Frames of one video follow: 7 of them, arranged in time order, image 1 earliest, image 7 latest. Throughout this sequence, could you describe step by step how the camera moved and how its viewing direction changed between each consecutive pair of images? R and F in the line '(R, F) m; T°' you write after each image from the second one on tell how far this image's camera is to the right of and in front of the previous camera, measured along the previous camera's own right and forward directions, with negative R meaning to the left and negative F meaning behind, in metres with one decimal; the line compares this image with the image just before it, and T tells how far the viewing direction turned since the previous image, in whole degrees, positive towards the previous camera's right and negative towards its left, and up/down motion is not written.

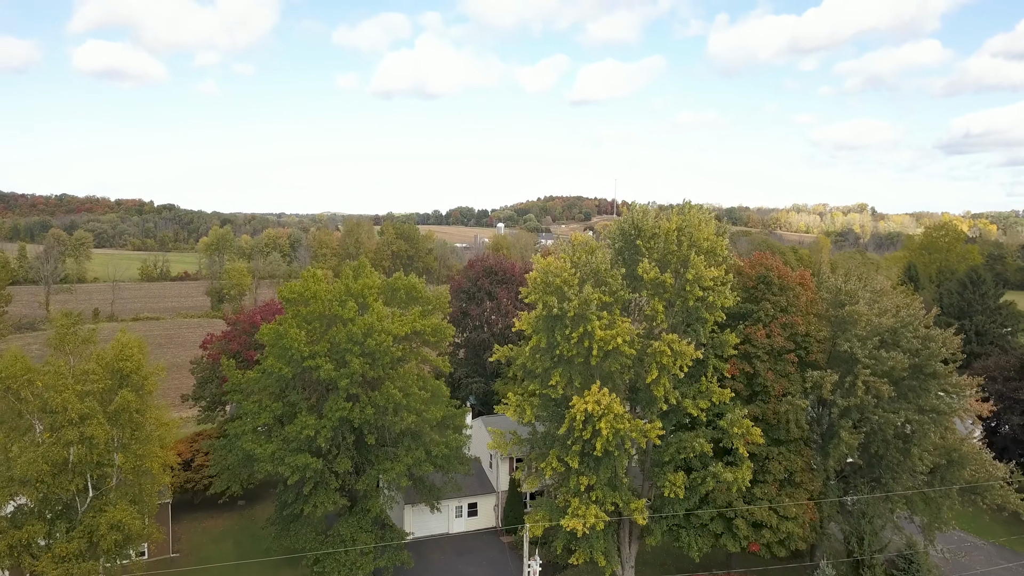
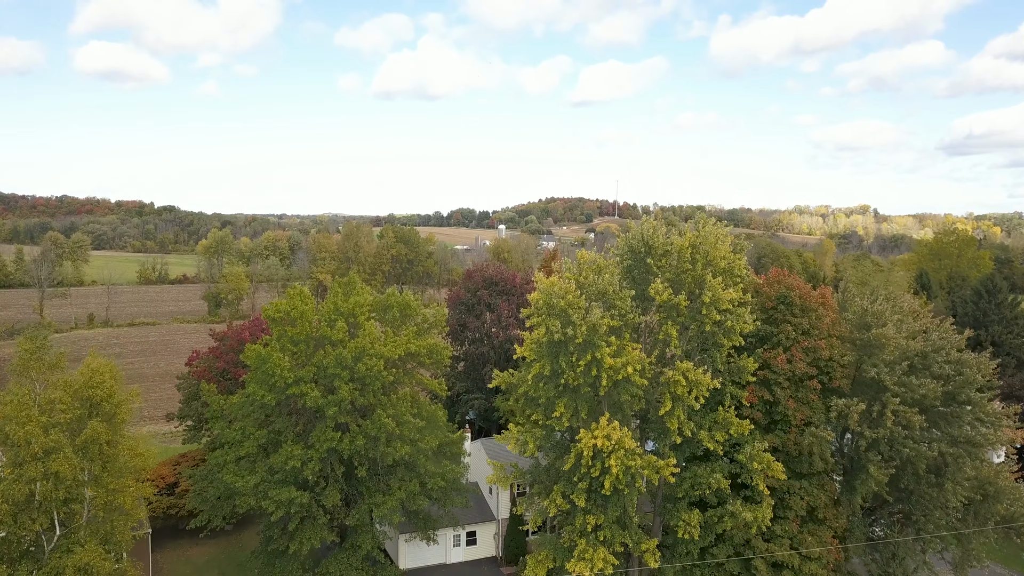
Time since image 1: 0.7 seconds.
(0.0, +1.1) m; 0°
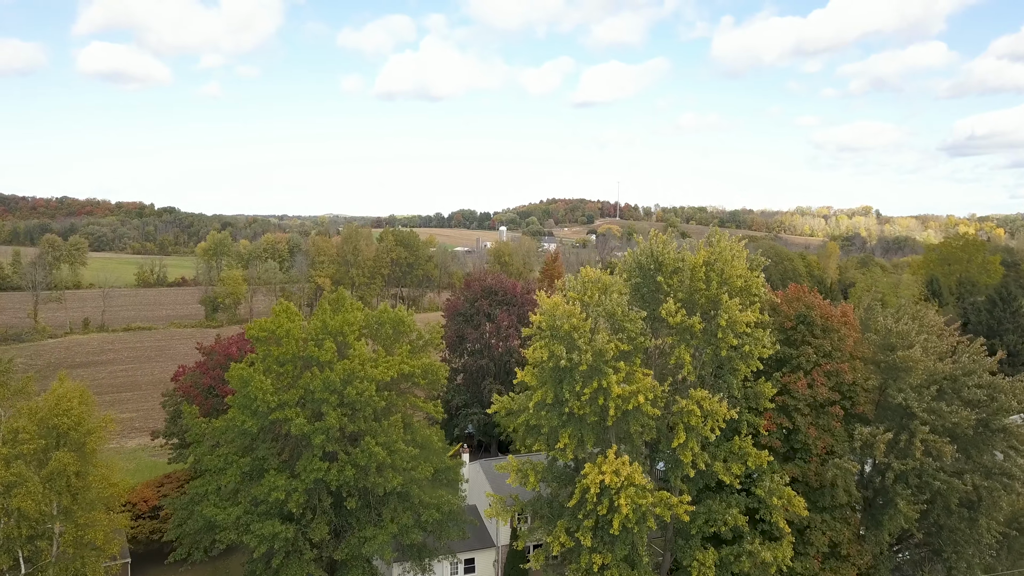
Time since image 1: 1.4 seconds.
(0.0, +1.0) m; 0°
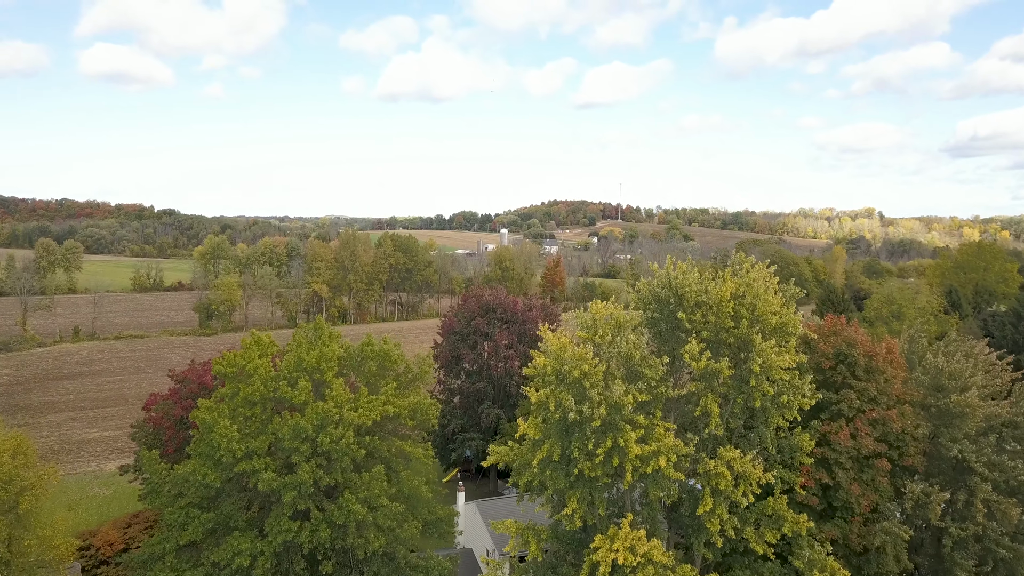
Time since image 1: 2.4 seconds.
(+0.1, +1.8) m; 0°
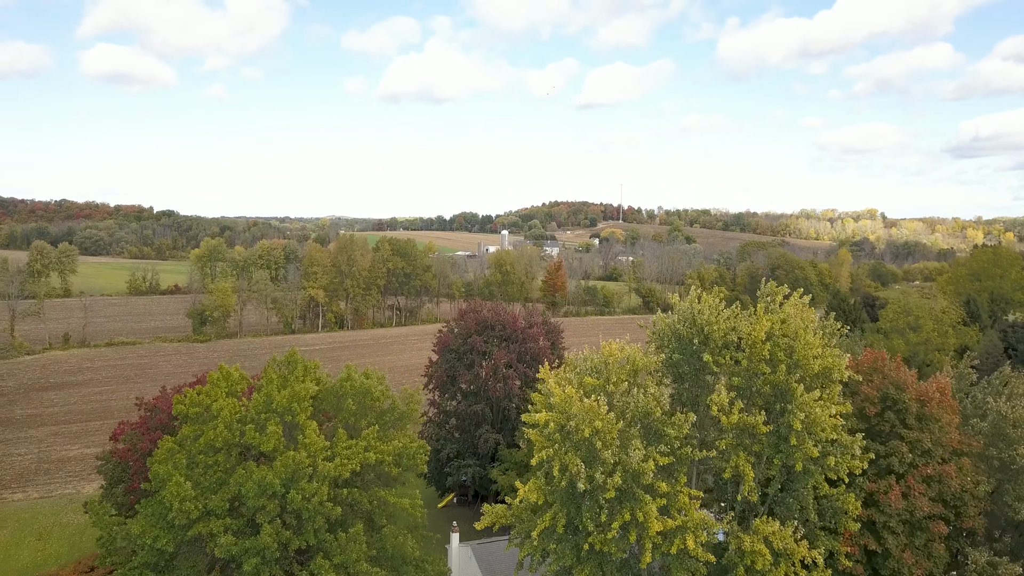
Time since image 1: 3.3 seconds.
(+0.1, +1.6) m; 0°
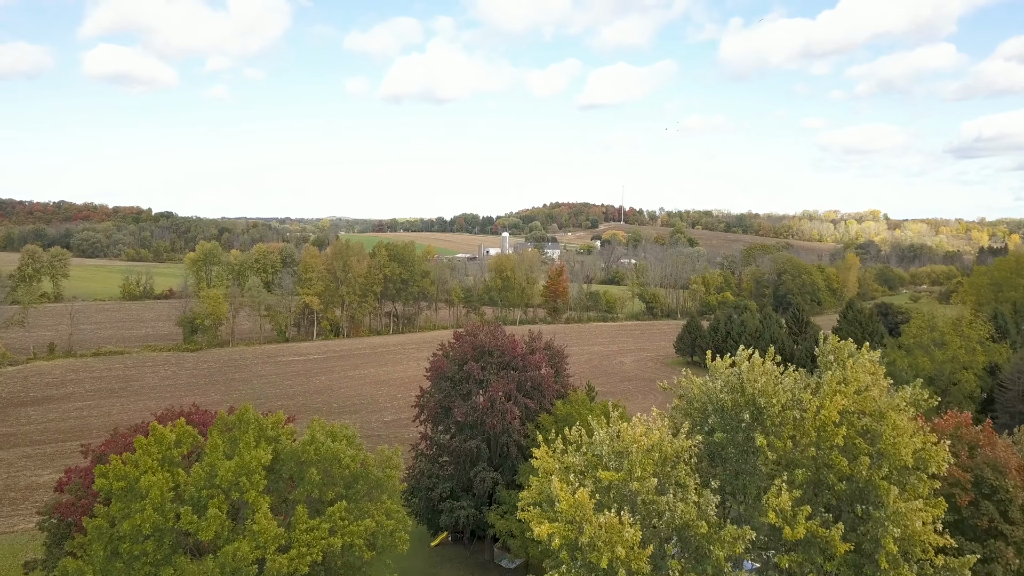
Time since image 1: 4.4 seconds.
(+0.1, +2.3) m; 0°
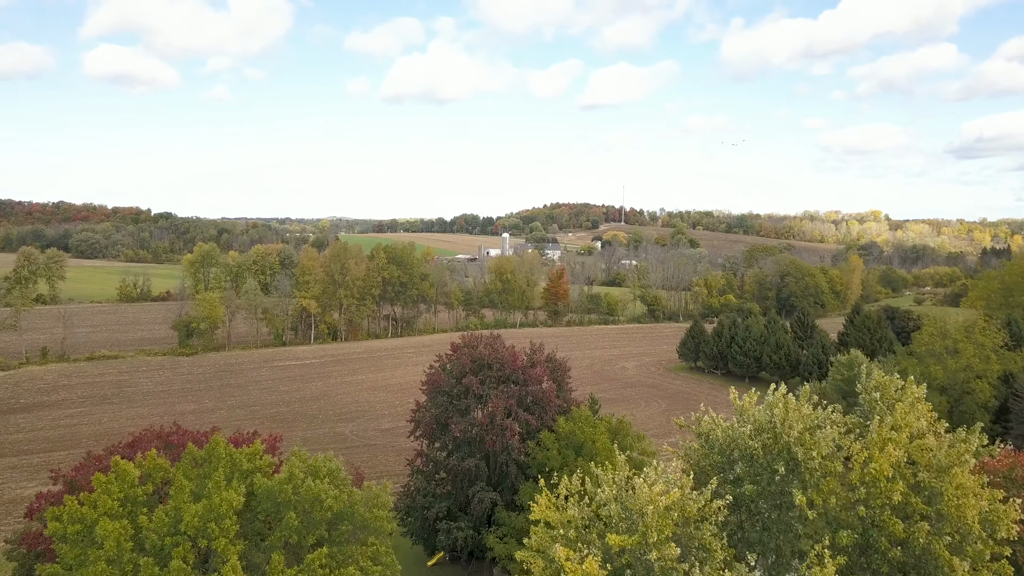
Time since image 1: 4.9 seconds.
(0.0, +1.0) m; 0°
